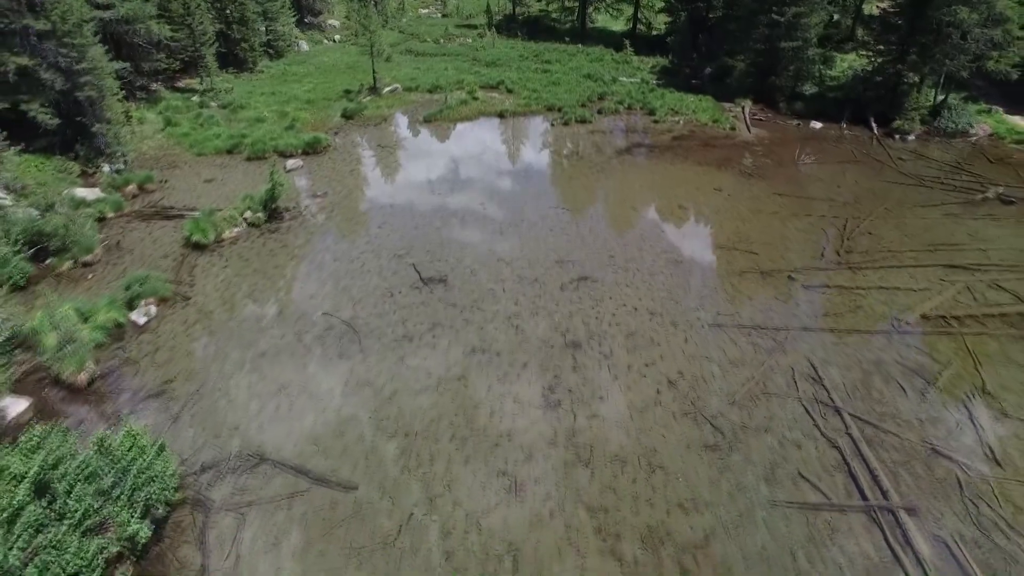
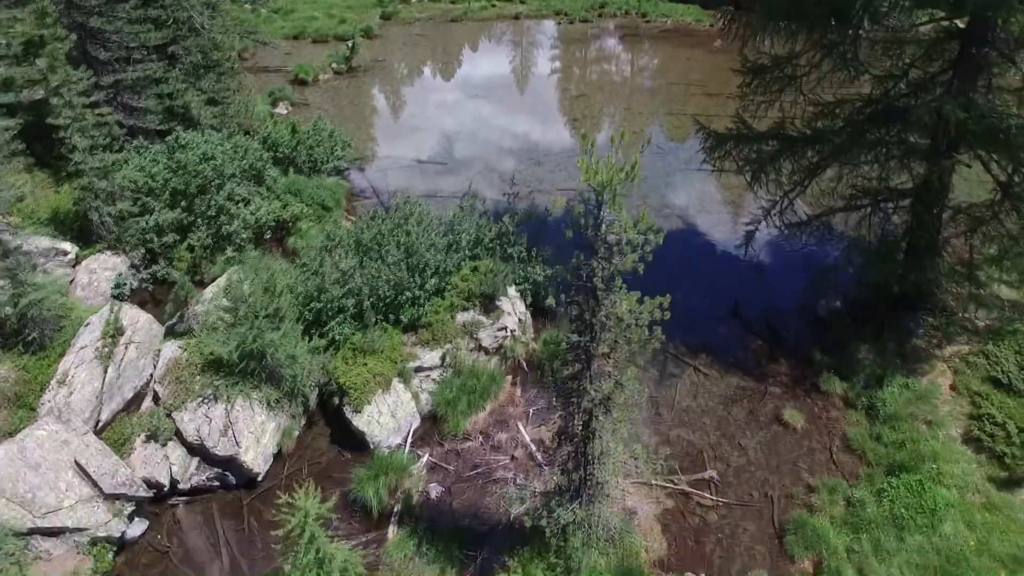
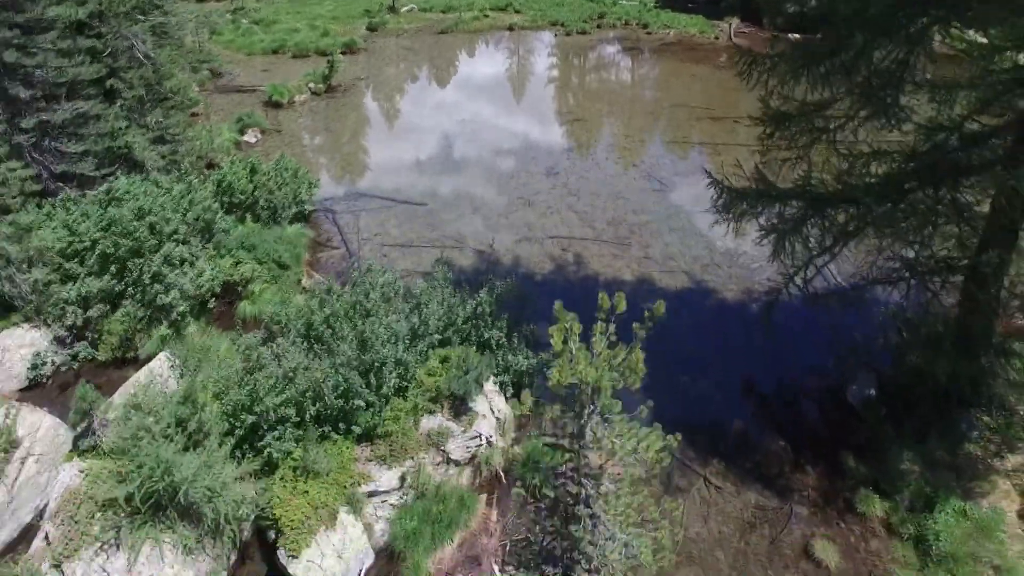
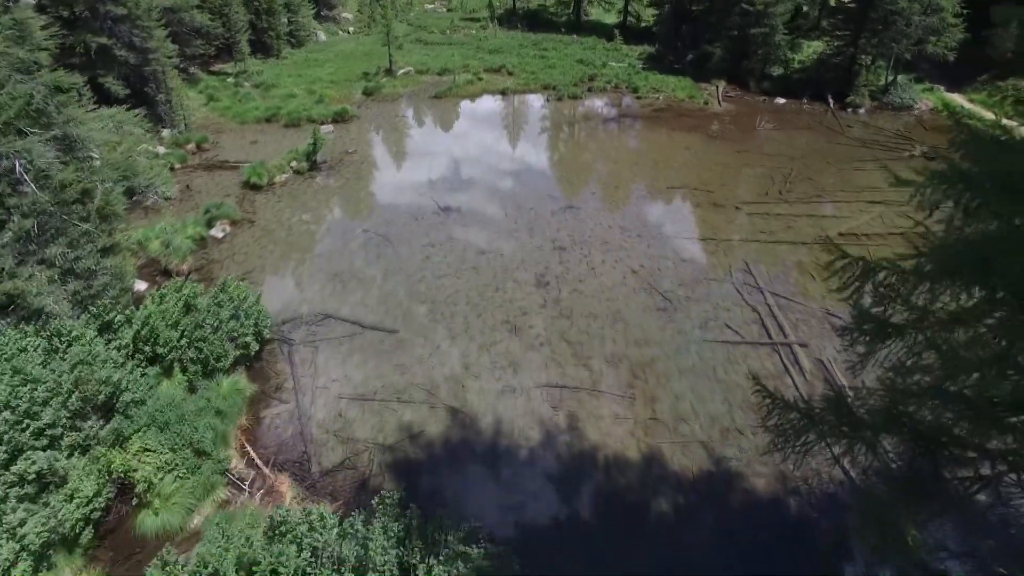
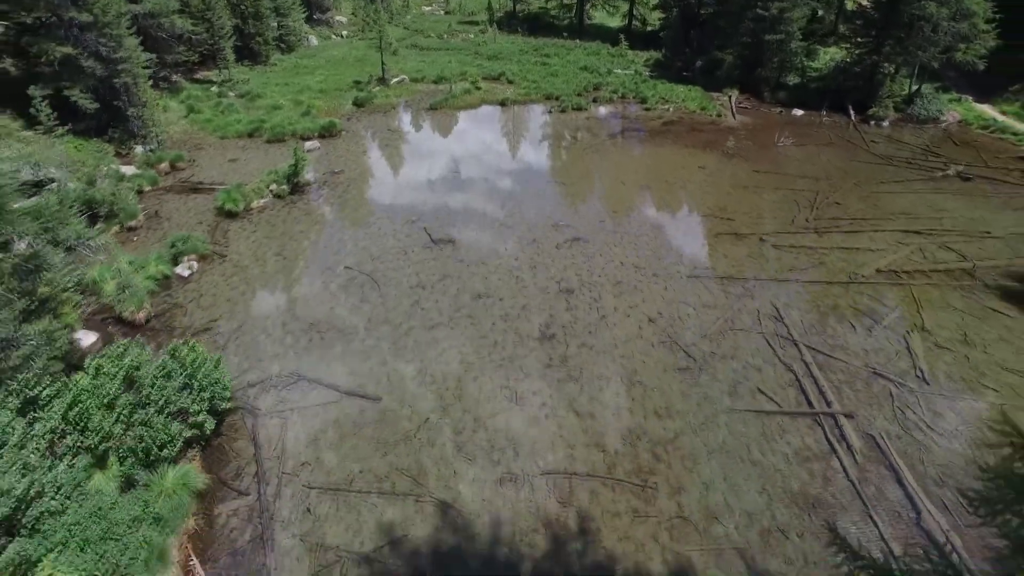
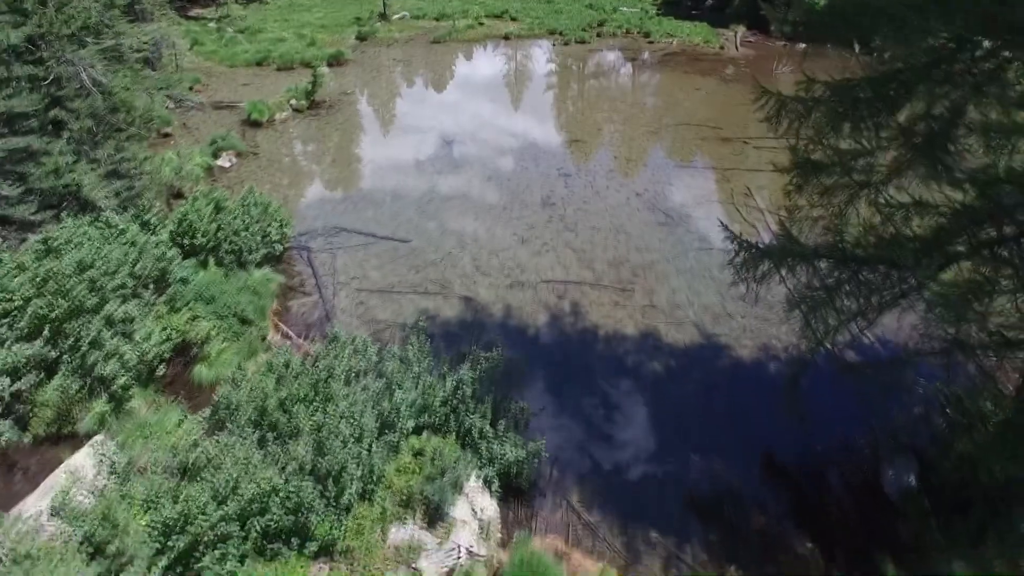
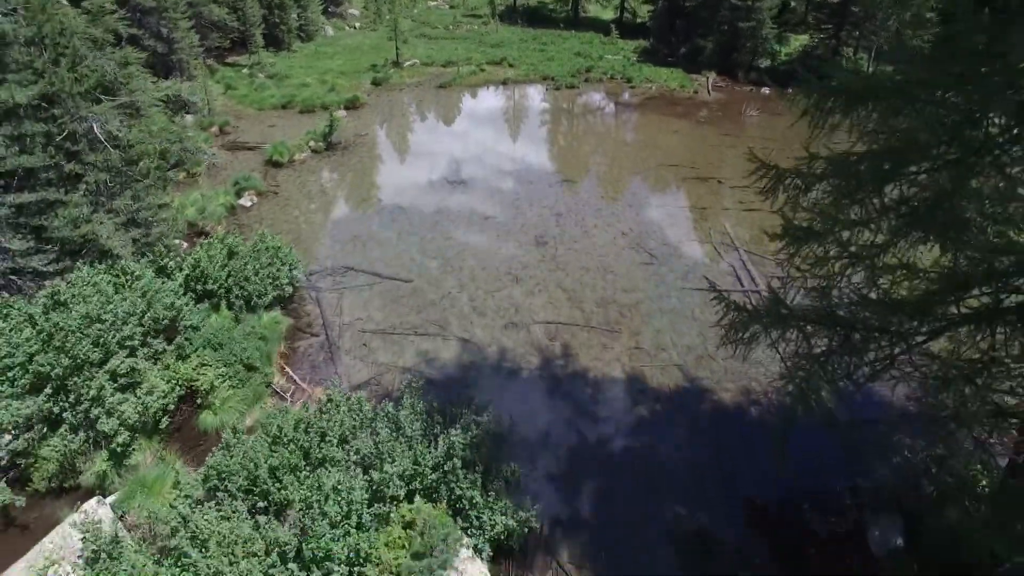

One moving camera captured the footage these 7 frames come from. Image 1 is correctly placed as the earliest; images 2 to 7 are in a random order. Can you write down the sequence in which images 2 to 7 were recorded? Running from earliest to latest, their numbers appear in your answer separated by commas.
5, 4, 7, 6, 3, 2
